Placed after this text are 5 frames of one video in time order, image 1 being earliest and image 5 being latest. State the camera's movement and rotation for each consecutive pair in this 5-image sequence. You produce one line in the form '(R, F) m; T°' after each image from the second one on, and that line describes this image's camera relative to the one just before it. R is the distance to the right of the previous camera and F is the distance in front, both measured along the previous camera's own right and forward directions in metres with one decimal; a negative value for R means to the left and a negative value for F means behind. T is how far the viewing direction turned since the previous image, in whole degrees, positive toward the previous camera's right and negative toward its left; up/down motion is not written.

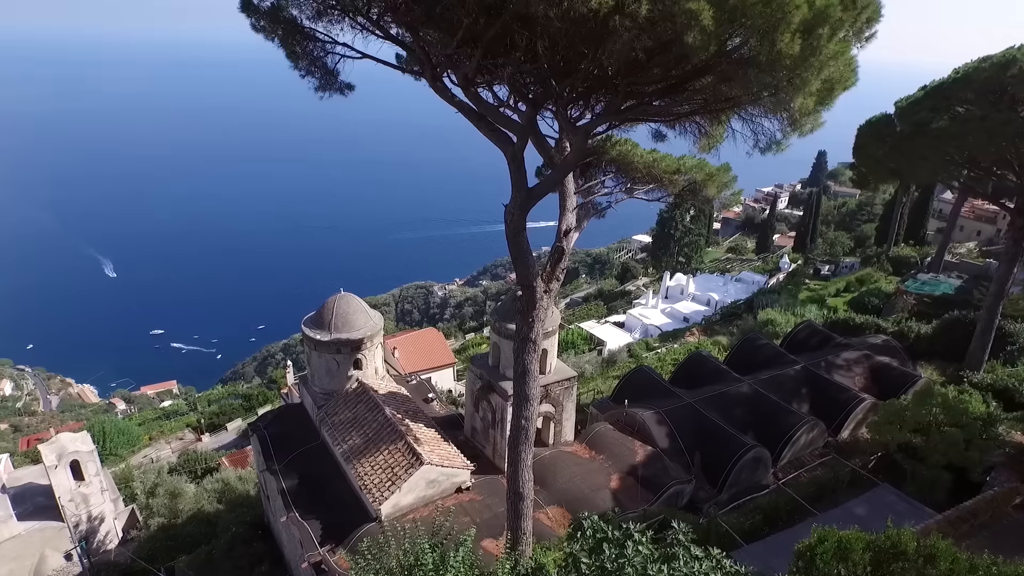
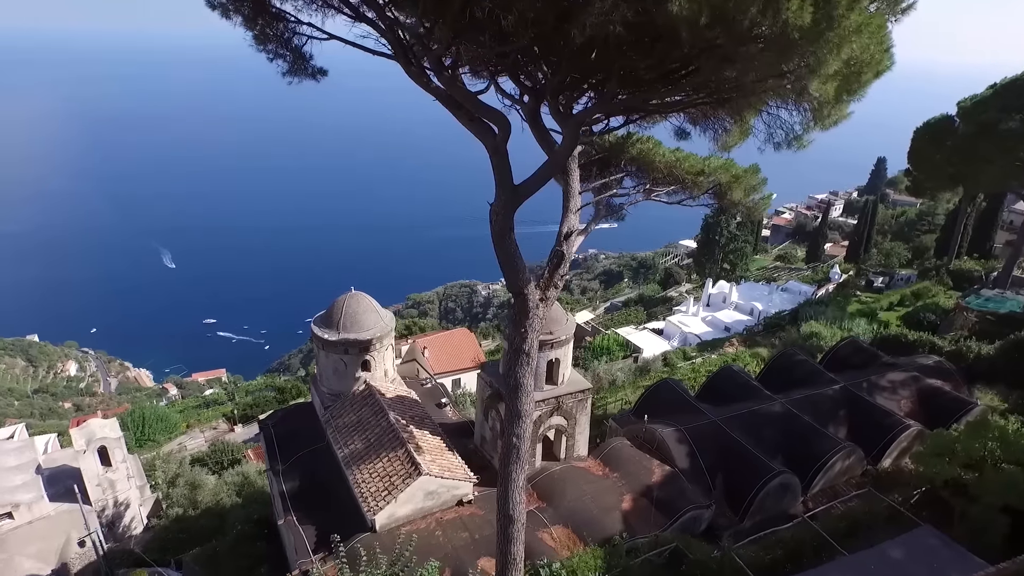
(+0.5, +0.5) m; -4°
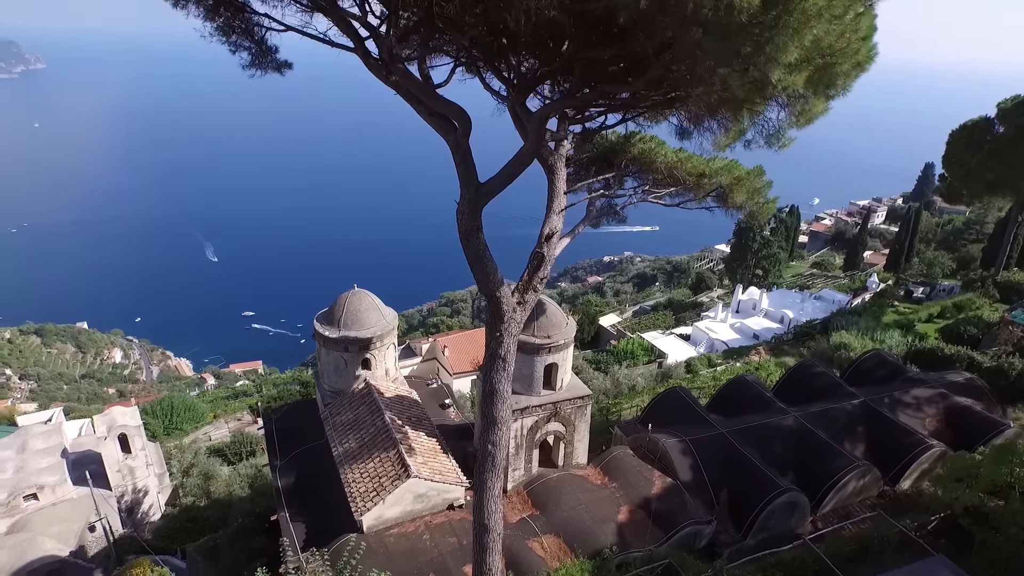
(+0.5, +0.2) m; -3°
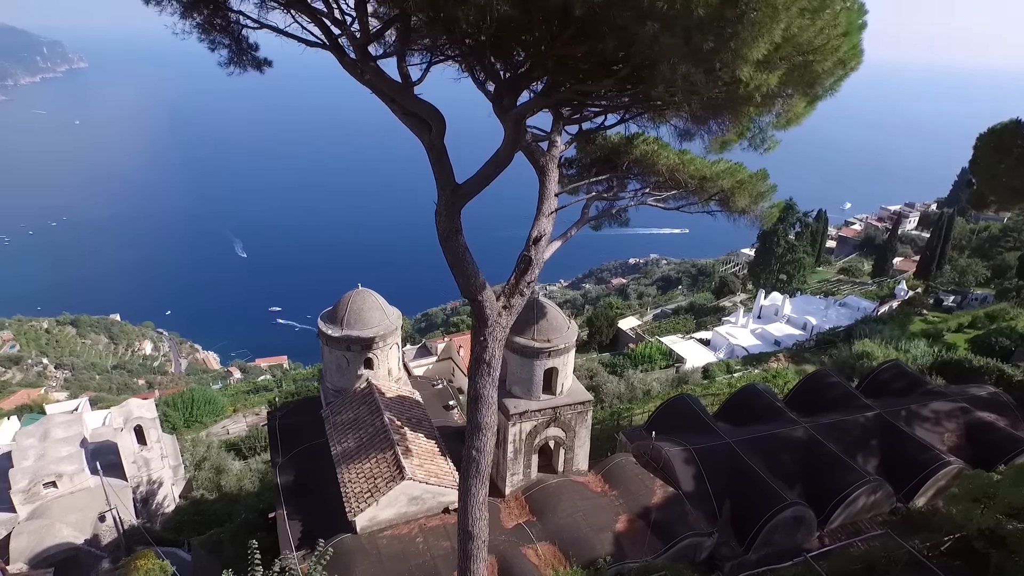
(+0.4, +0.1) m; -2°
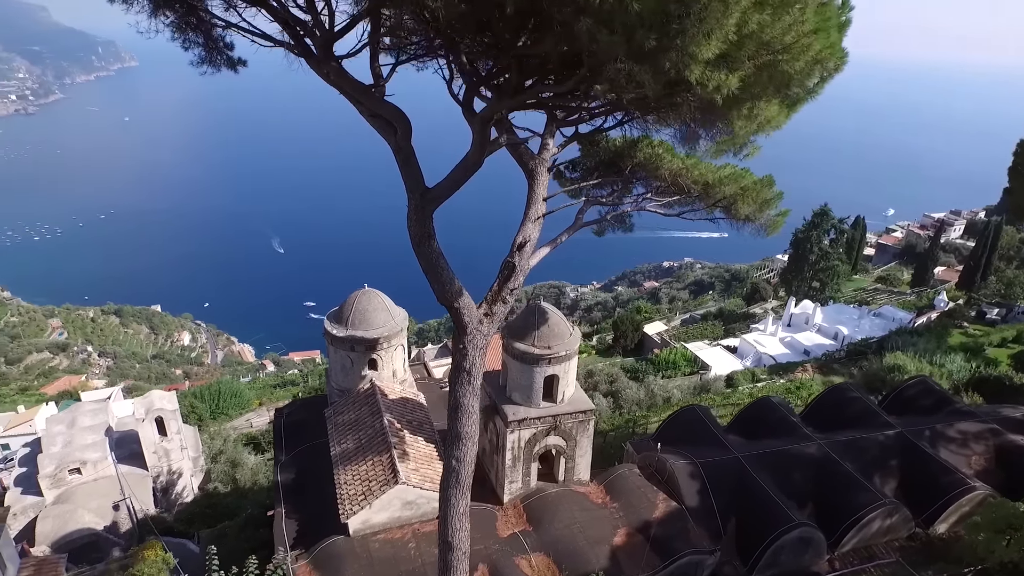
(+0.4, +0.2) m; -3°
